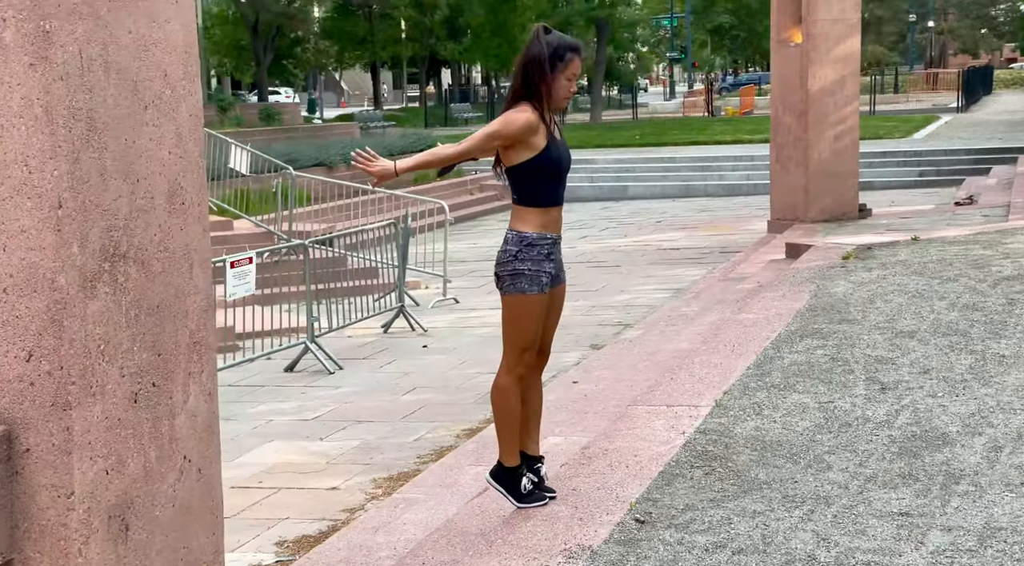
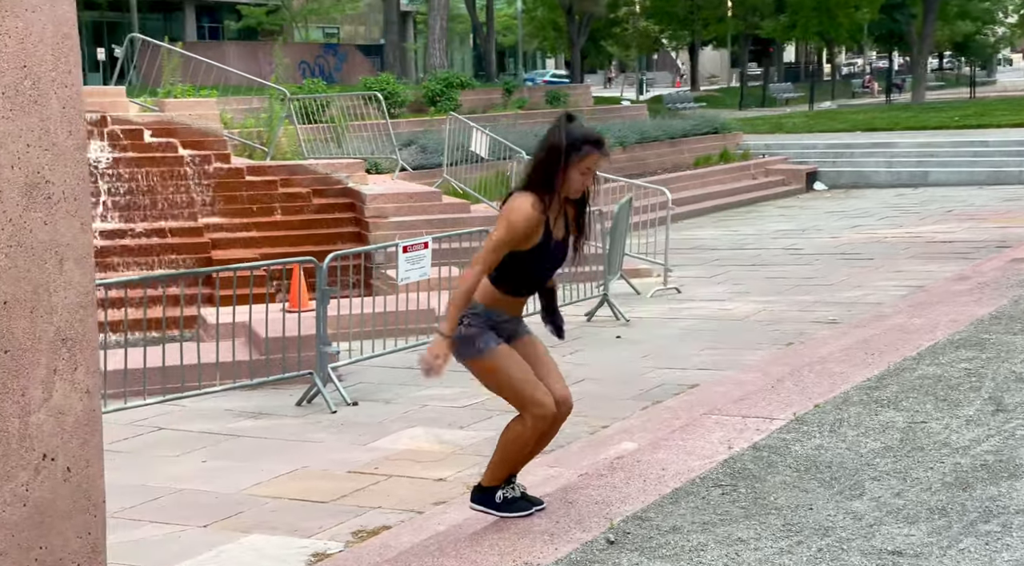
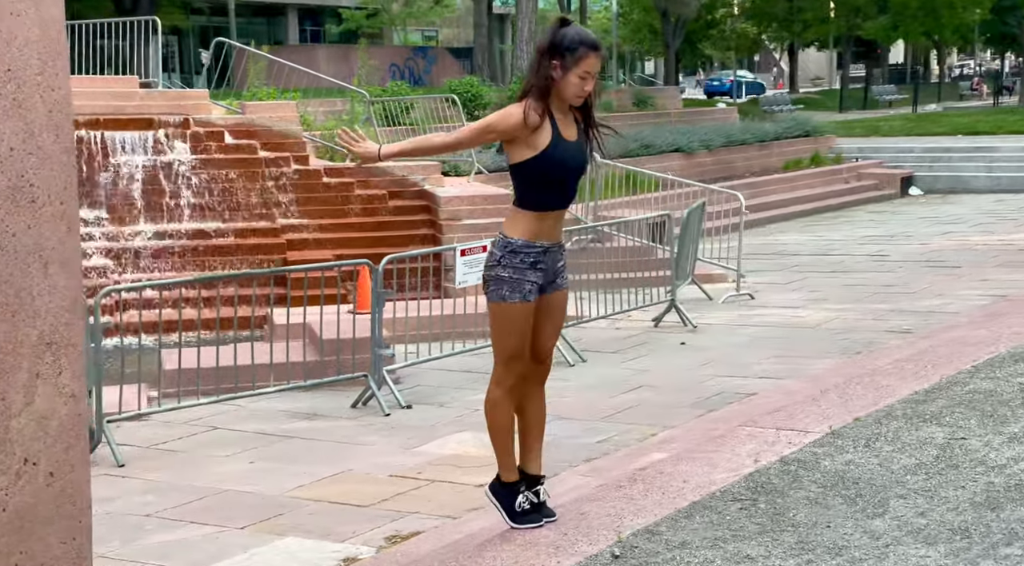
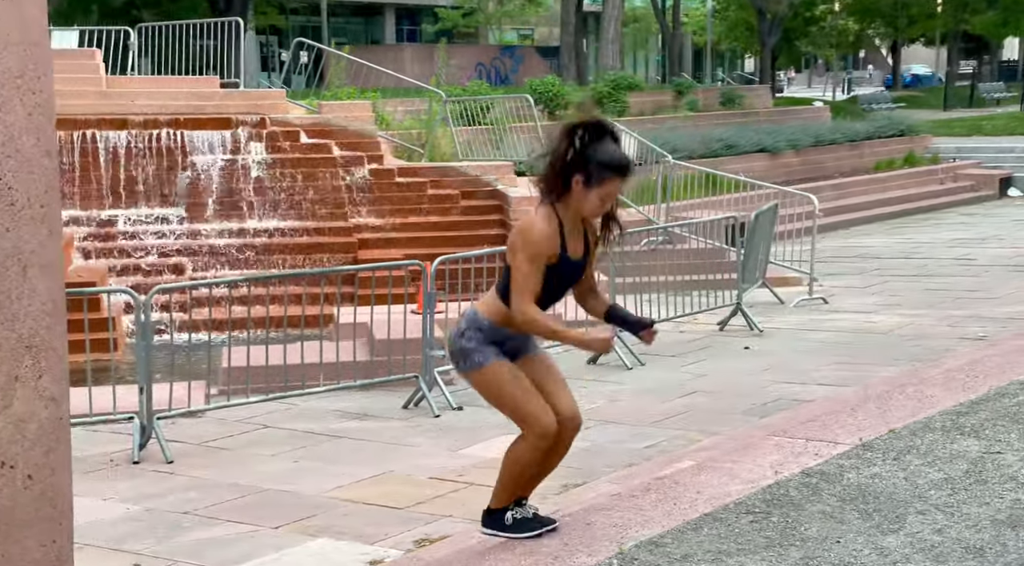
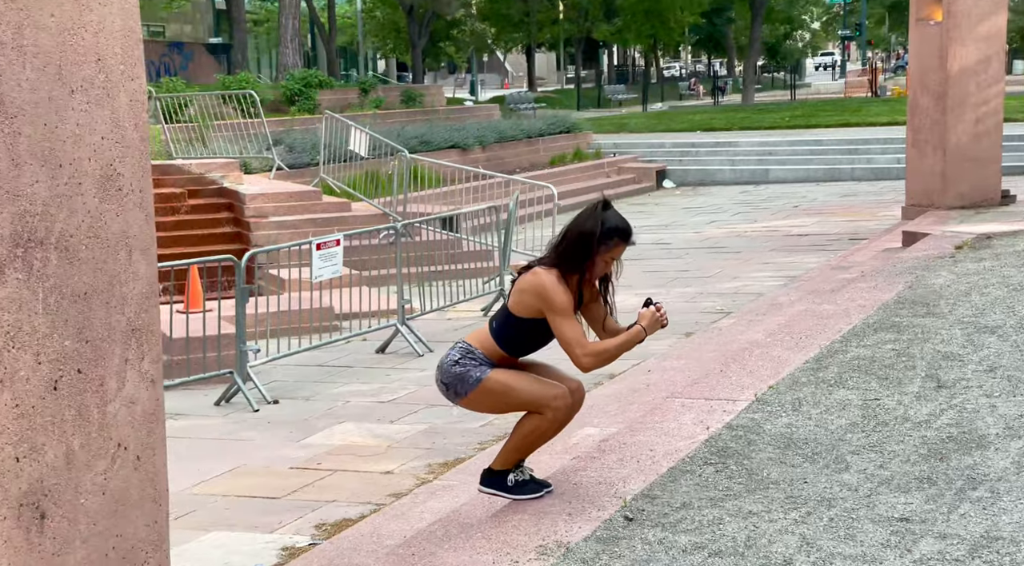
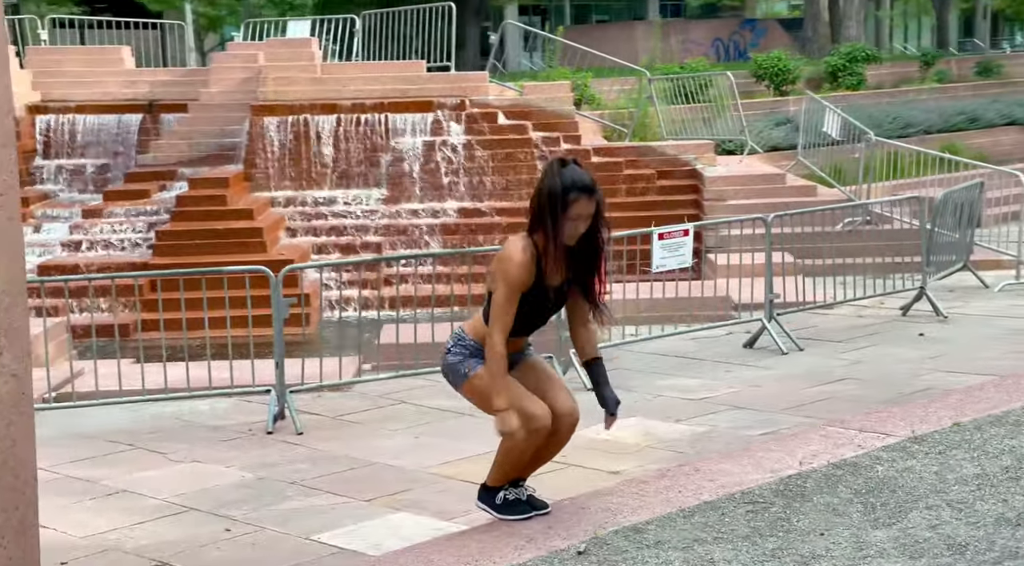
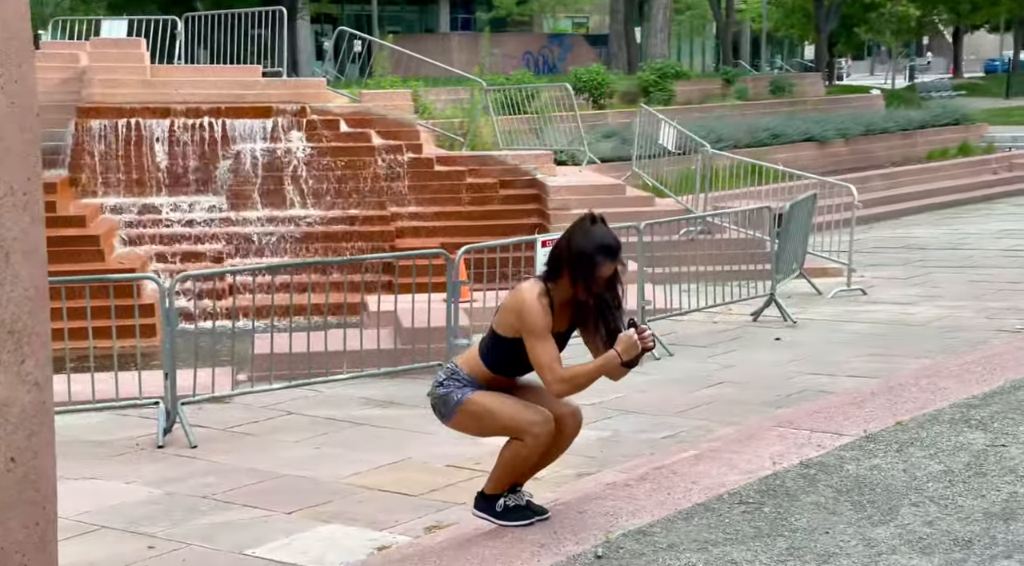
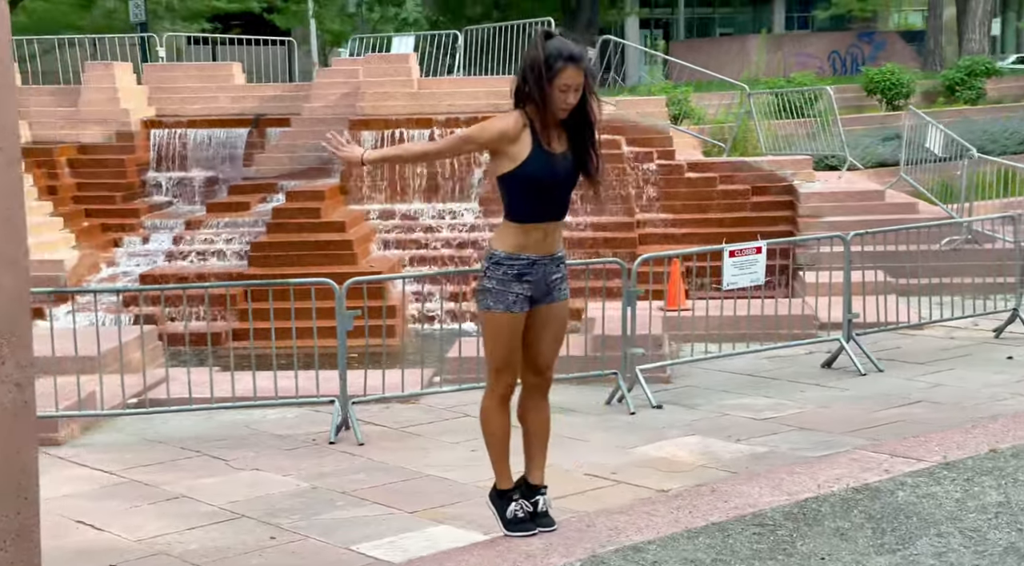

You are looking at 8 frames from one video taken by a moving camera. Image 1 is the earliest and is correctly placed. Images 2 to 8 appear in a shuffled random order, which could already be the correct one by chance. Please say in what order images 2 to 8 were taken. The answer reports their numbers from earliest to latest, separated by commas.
5, 2, 3, 4, 7, 6, 8
